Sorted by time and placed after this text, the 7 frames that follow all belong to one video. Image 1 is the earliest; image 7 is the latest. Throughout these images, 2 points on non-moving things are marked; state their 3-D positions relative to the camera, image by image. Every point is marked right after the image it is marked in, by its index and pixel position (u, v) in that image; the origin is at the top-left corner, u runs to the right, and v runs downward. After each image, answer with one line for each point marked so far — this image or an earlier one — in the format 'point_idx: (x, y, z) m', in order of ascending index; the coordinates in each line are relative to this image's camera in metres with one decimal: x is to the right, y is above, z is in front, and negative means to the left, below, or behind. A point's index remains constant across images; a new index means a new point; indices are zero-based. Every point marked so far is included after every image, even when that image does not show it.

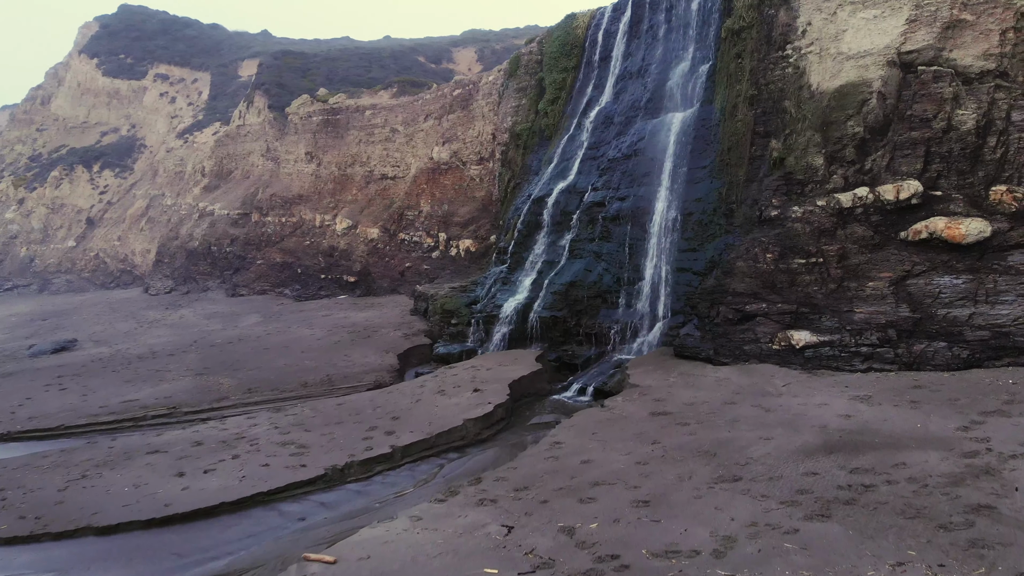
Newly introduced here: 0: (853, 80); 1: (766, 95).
0: (+5.6, +3.4, +9.4) m
1: (+4.6, +3.4, +10.4) m
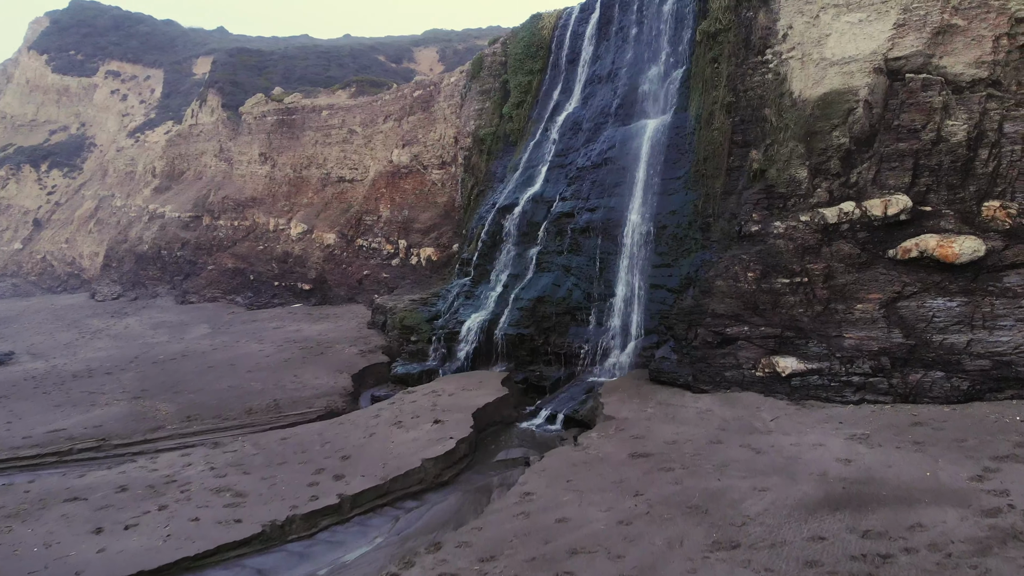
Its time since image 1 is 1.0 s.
0: (+5.0, +3.1, +8.9) m
1: (+3.9, +3.1, +9.8) m
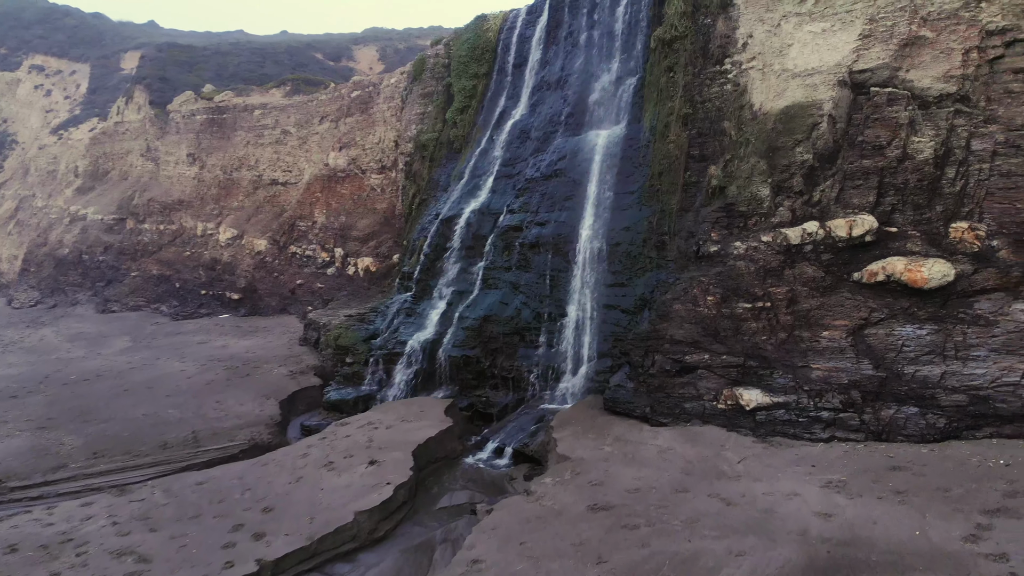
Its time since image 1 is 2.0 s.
0: (+4.2, +2.8, +8.5) m
1: (+3.0, +2.8, +9.3) m
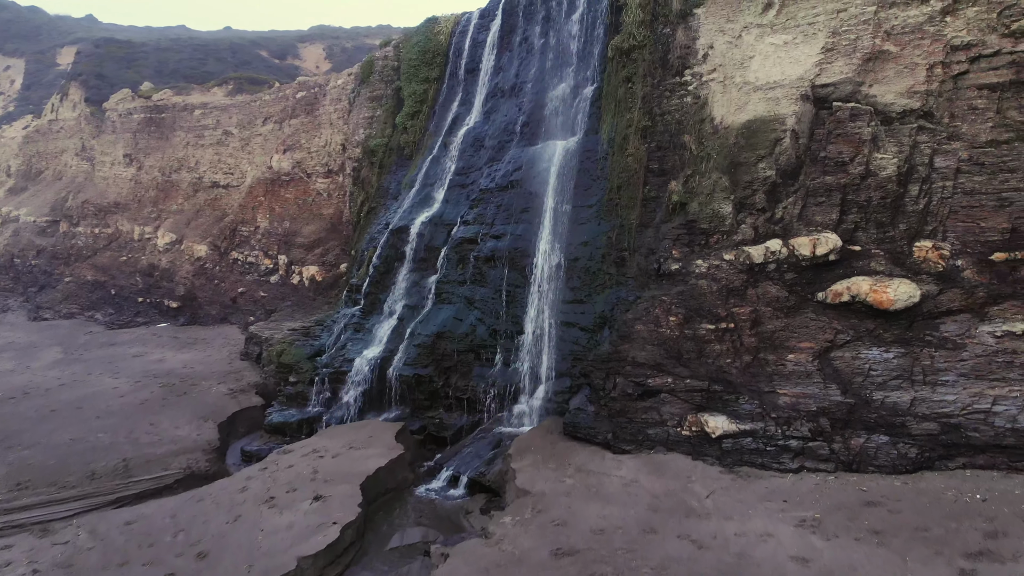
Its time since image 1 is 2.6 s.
0: (+3.6, +2.5, +8.3) m
1: (+2.3, +2.5, +9.0) m
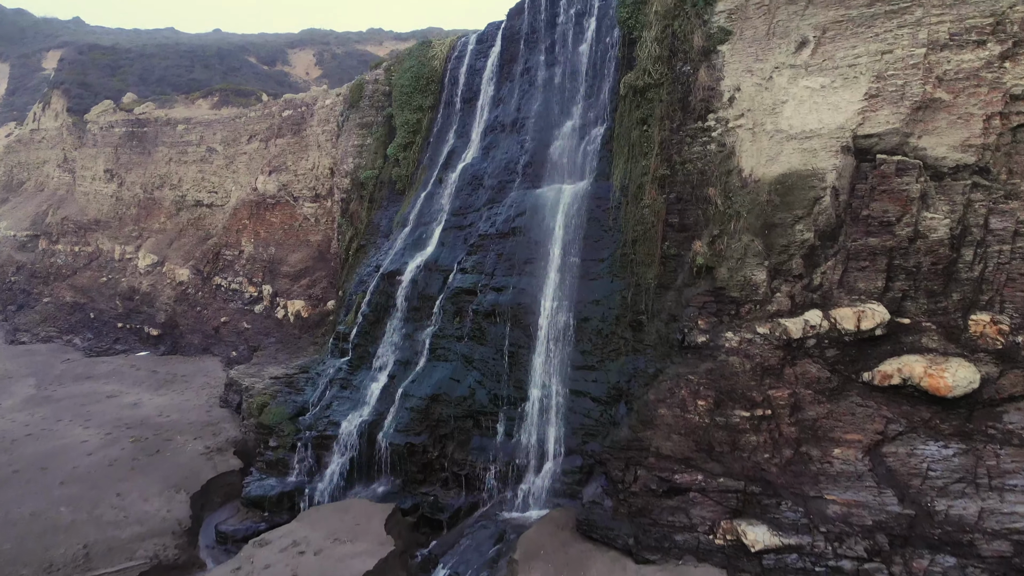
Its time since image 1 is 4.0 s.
0: (+3.6, +1.6, +7.4) m
1: (+2.3, +1.6, +8.1) m
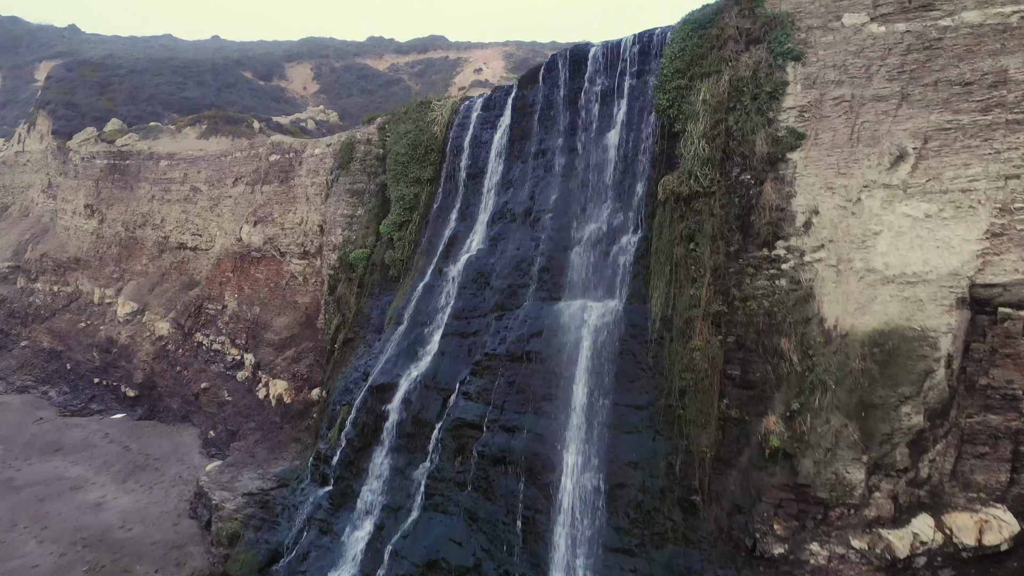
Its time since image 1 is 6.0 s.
0: (+3.8, -0.3, +5.8) m
1: (+2.5, -0.3, +6.5) m
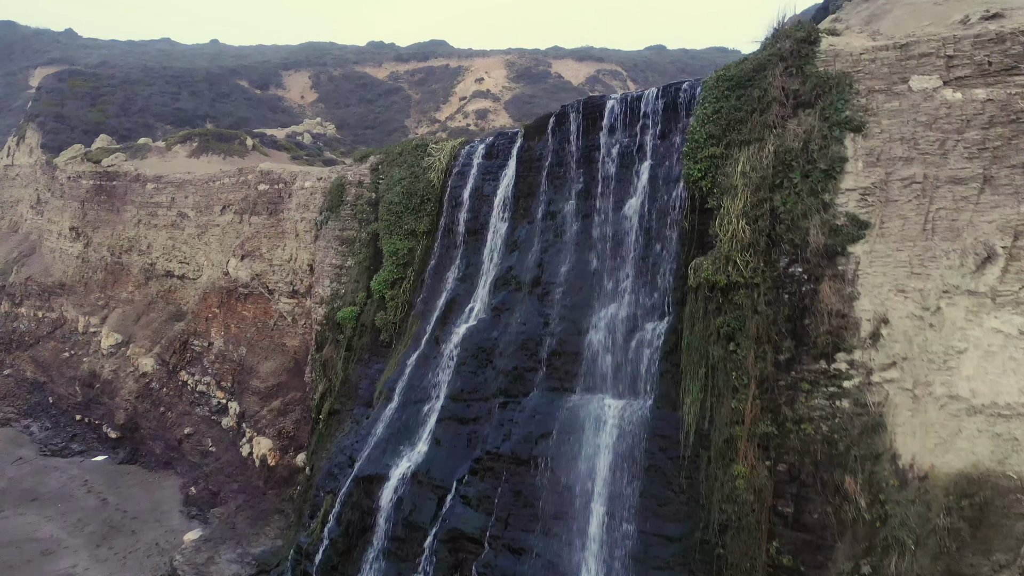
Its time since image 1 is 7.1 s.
0: (+3.9, -1.4, +4.7) m
1: (+2.6, -1.4, +5.5) m
